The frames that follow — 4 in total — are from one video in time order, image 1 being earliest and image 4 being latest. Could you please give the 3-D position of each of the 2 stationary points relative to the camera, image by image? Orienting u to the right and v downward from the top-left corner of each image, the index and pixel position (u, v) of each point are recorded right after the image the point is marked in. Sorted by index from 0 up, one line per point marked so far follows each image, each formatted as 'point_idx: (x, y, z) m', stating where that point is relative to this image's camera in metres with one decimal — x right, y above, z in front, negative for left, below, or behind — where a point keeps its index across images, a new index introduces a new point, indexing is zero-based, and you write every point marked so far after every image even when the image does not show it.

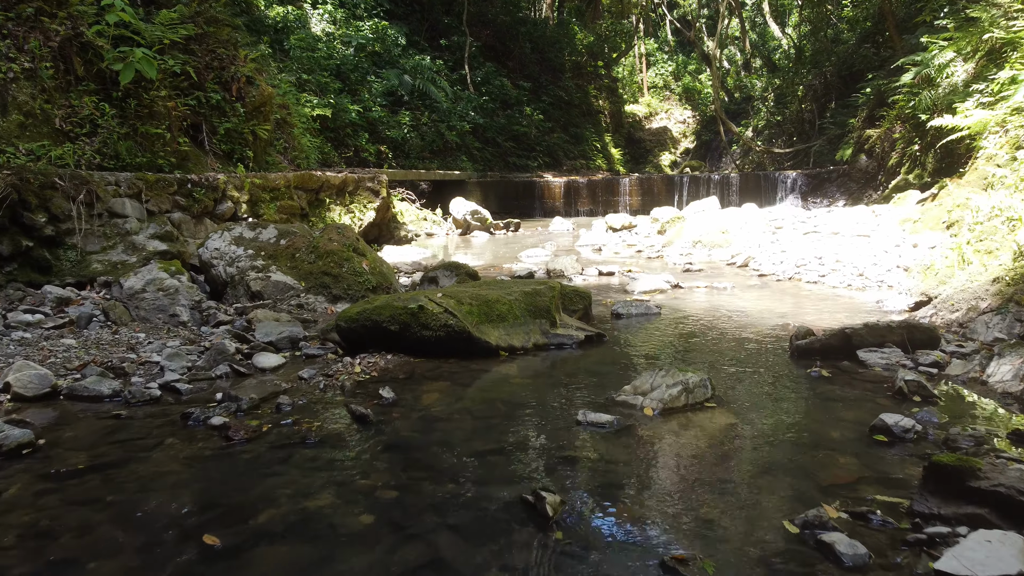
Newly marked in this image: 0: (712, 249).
0: (+2.5, +0.5, +7.8) m
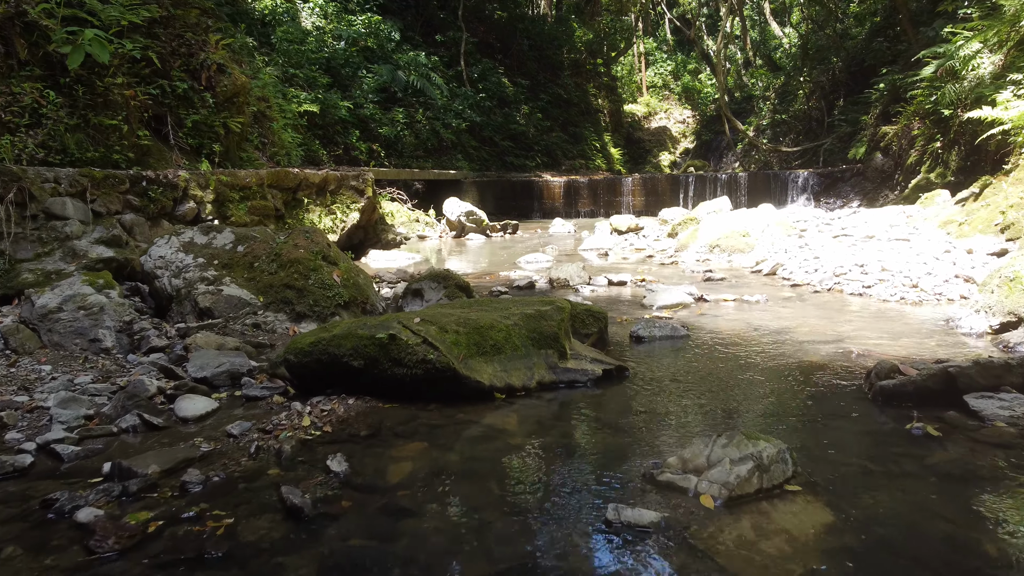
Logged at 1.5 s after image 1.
0: (+2.4, +0.4, +7.1) m
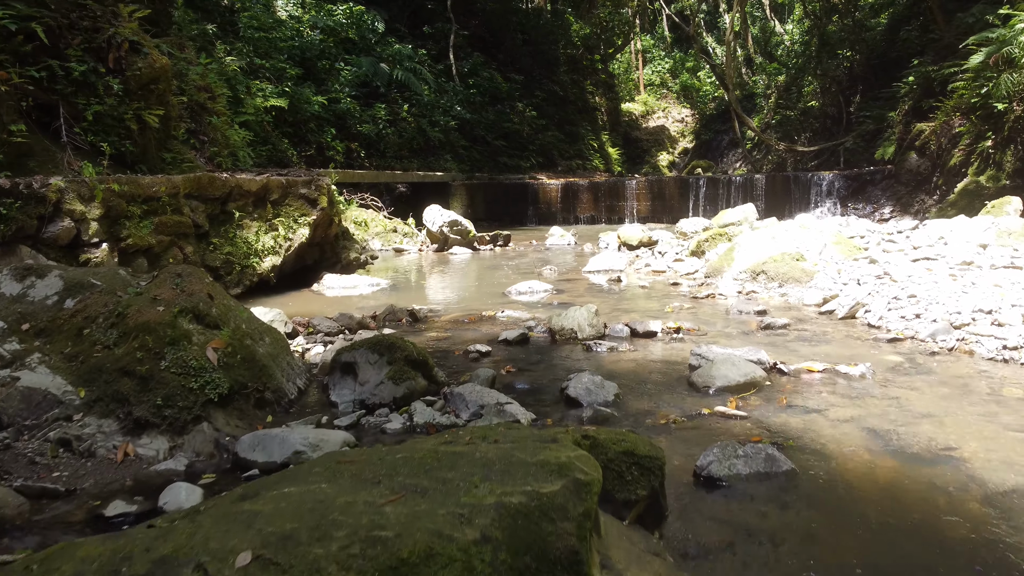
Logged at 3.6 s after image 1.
0: (+2.3, 0.0, +5.5) m
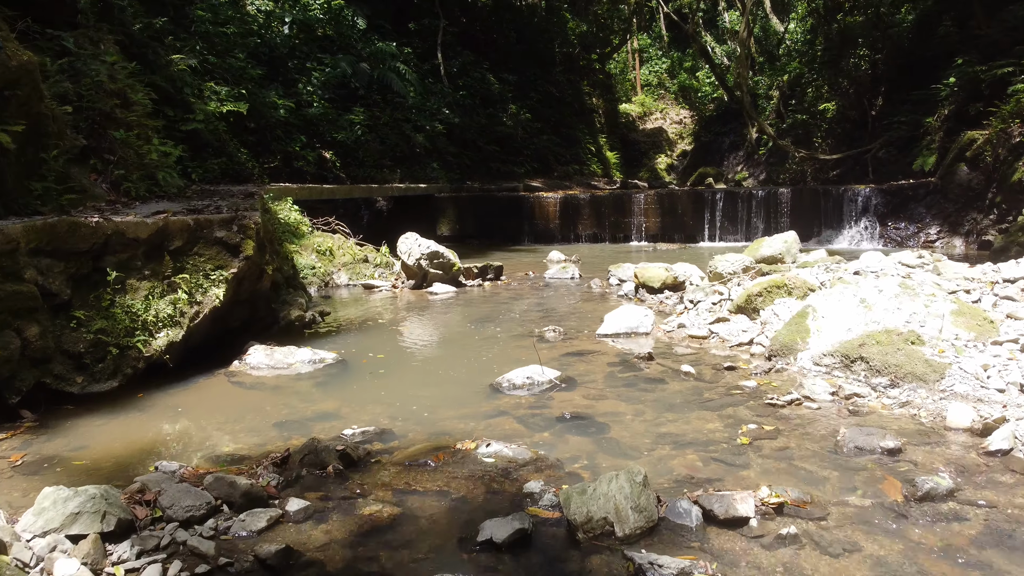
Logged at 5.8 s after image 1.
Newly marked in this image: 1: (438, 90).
0: (+2.3, -0.6, +3.7) m
1: (-2.0, +5.3, +17.3) m
